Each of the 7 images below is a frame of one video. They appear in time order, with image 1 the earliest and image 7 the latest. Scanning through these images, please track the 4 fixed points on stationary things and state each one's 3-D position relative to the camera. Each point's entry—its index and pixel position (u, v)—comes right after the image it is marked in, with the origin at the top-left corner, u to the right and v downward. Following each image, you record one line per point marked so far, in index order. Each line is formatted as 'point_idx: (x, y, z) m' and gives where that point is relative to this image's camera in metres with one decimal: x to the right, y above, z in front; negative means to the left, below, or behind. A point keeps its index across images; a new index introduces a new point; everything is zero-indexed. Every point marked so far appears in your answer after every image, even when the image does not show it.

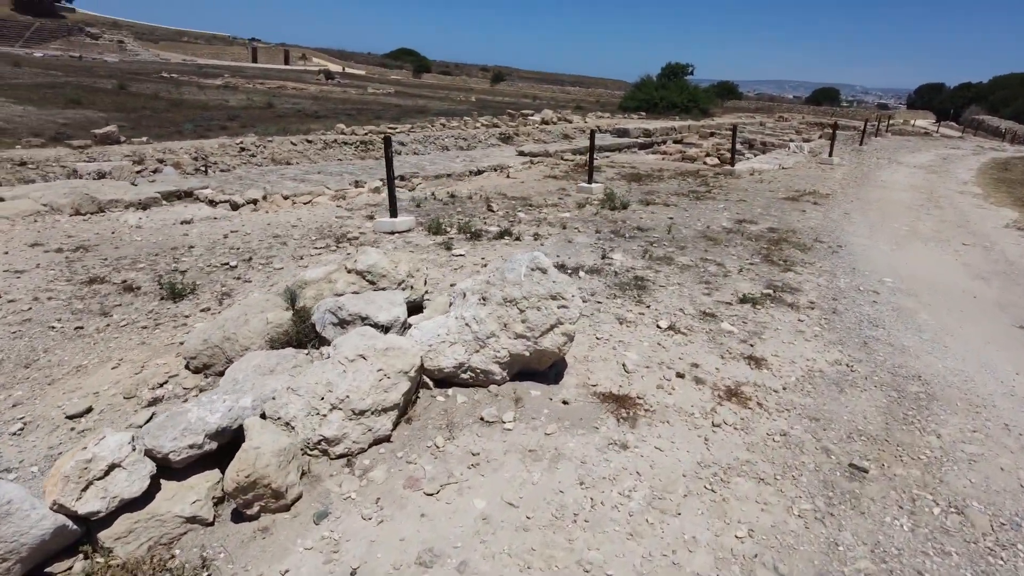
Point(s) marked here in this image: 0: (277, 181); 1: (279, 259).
0: (-5.5, +2.5, +15.7) m
1: (-2.3, +0.3, +6.4) m
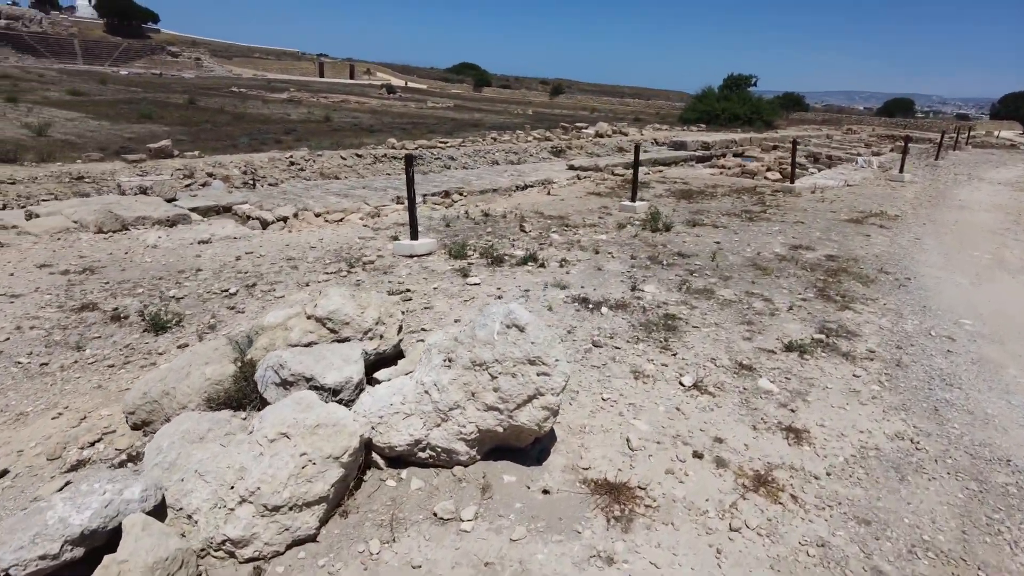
0: (-4.5, +2.2, +15.6) m
1: (-2.1, 0.0, +6.1) m
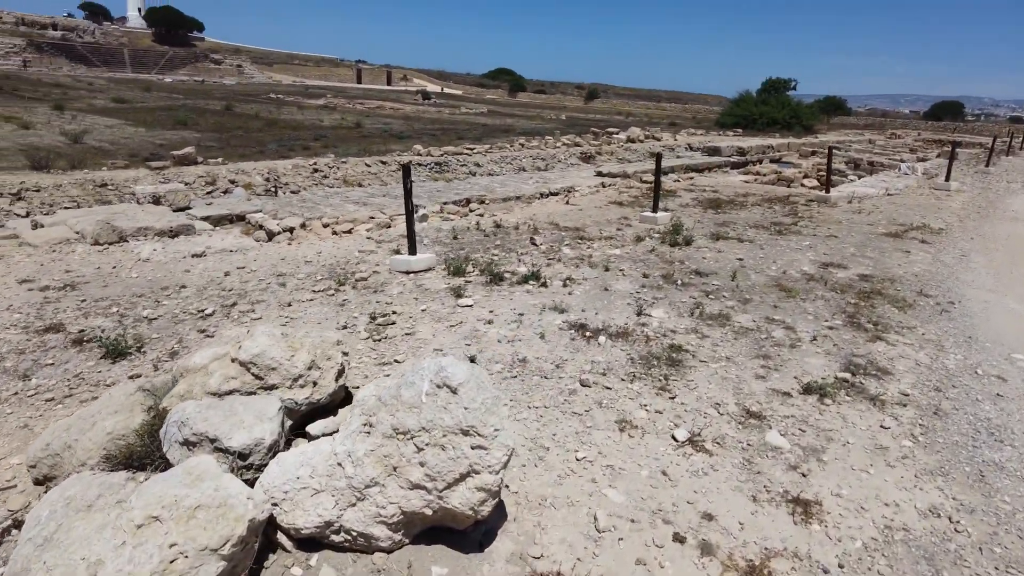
0: (-4.0, +1.9, +15.4) m
1: (-2.1, -0.2, +5.7) m
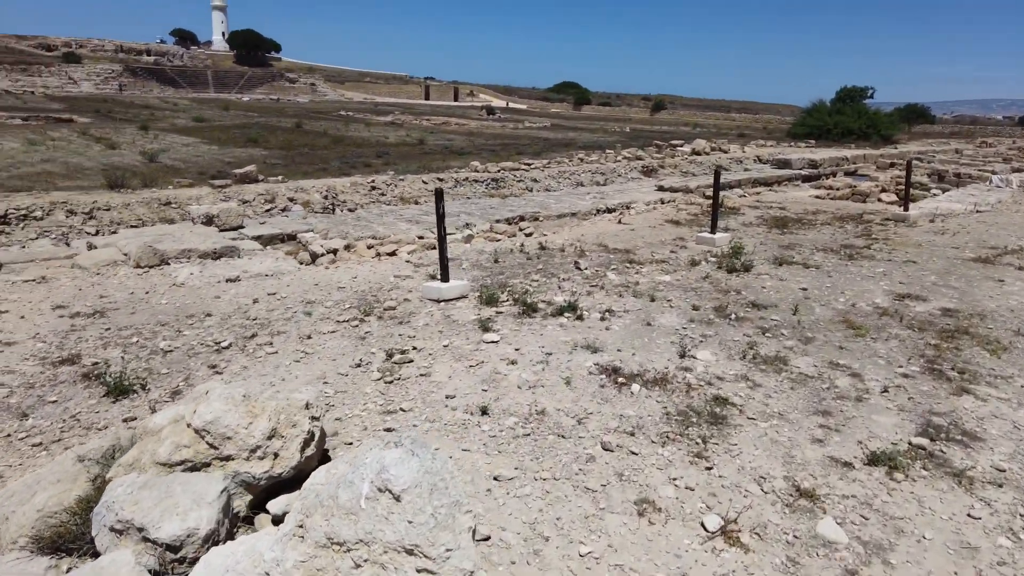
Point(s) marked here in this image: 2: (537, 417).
0: (-2.8, +1.5, +15.3) m
1: (-1.9, -0.4, +5.4) m
2: (+0.1, -0.7, +3.8) m
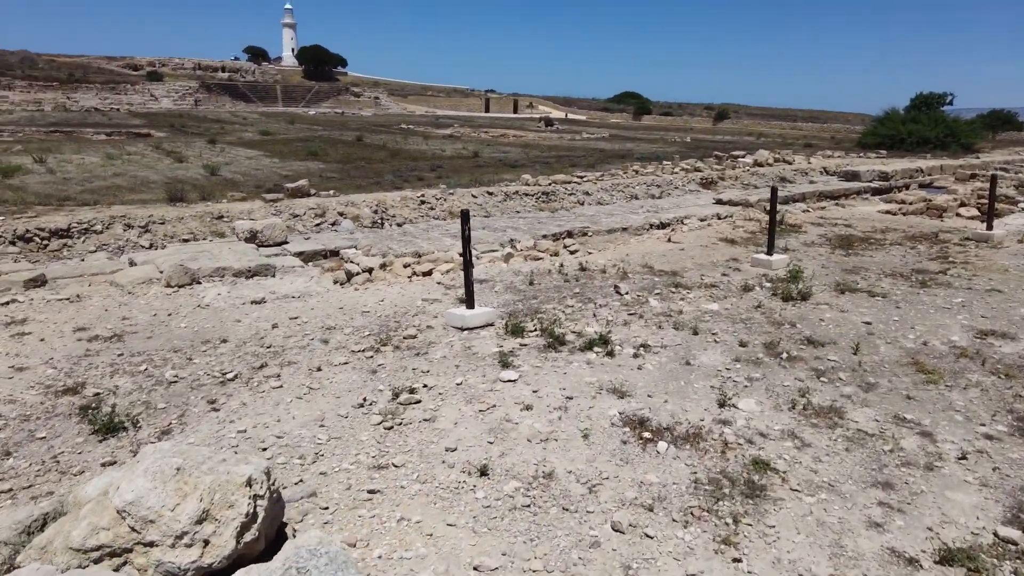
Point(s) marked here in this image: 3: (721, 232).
0: (-1.7, +1.2, +15.1) m
1: (-1.7, -0.7, +5.2) m
2: (+0.2, -1.0, +3.3) m
3: (+3.8, +1.0, +12.0) m
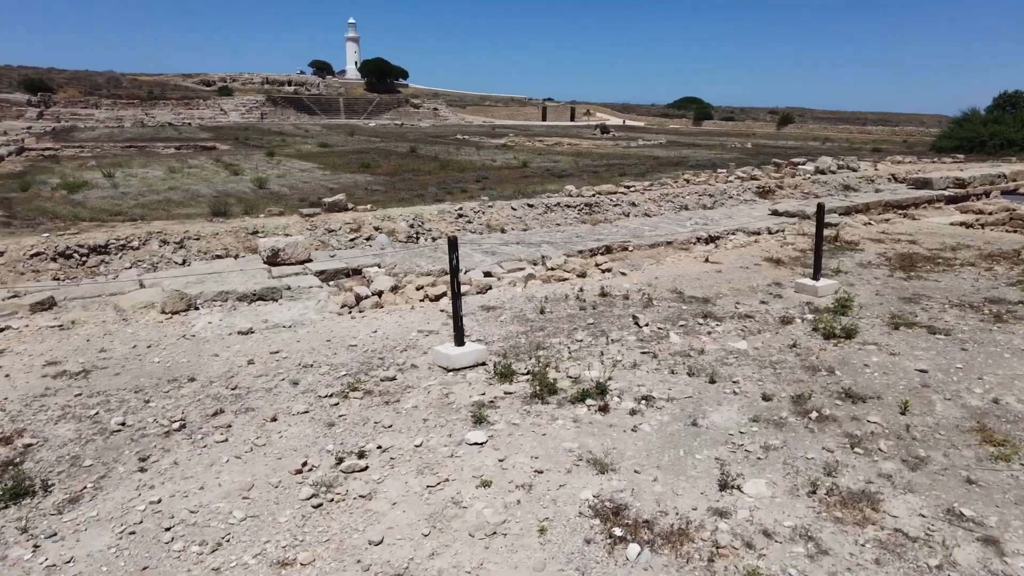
0: (-1.0, +0.8, +14.5) m
1: (-1.9, -0.9, +4.6) m
2: (-0.2, -1.2, +2.6) m
3: (+4.2, +0.6, +10.9) m
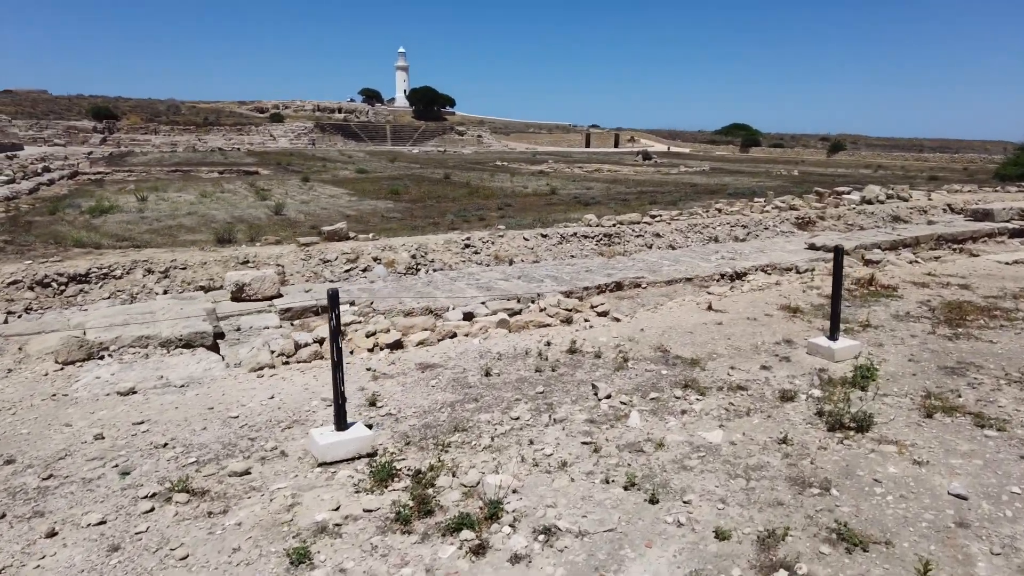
0: (-1.0, 0.0, +13.3) m
1: (-2.6, -1.3, +3.5) m
2: (-1.1, -1.5, +1.3) m
3: (+3.9, -0.1, +9.4) m
